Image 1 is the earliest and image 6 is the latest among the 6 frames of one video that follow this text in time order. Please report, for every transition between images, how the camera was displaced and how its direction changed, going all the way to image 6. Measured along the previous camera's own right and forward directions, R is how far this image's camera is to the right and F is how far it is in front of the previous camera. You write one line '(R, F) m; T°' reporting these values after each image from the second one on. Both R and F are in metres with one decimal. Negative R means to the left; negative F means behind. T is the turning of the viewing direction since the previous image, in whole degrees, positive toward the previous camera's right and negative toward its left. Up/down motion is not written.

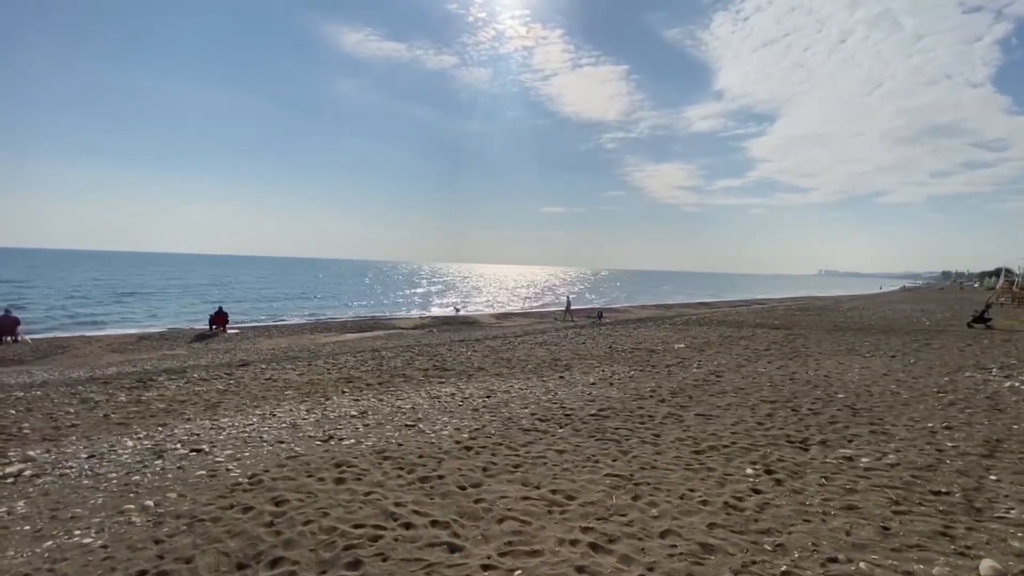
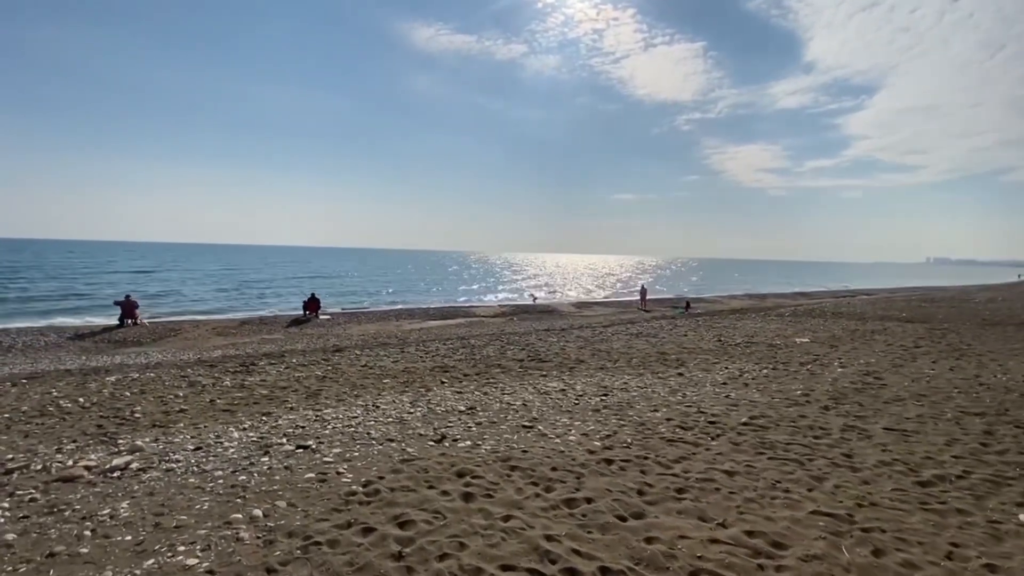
(-1.1, +1.3) m; -8°
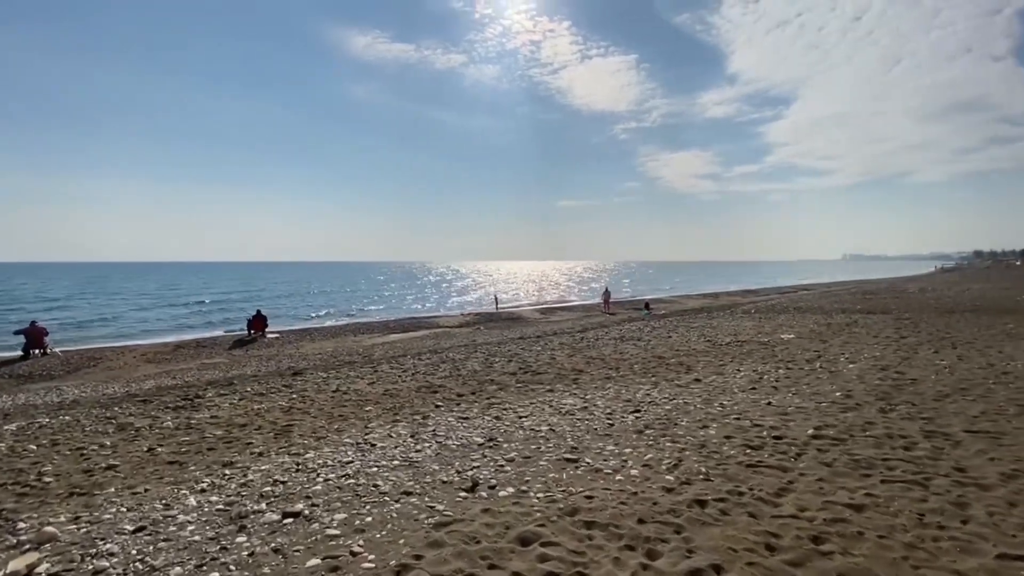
(-1.1, +1.5) m; +6°
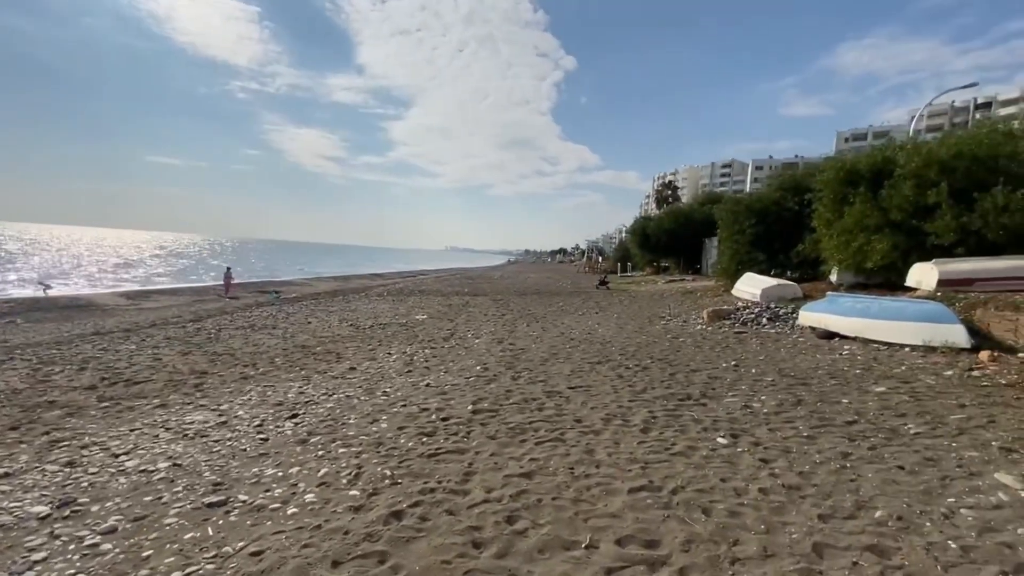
(-0.3, +1.1) m; +43°
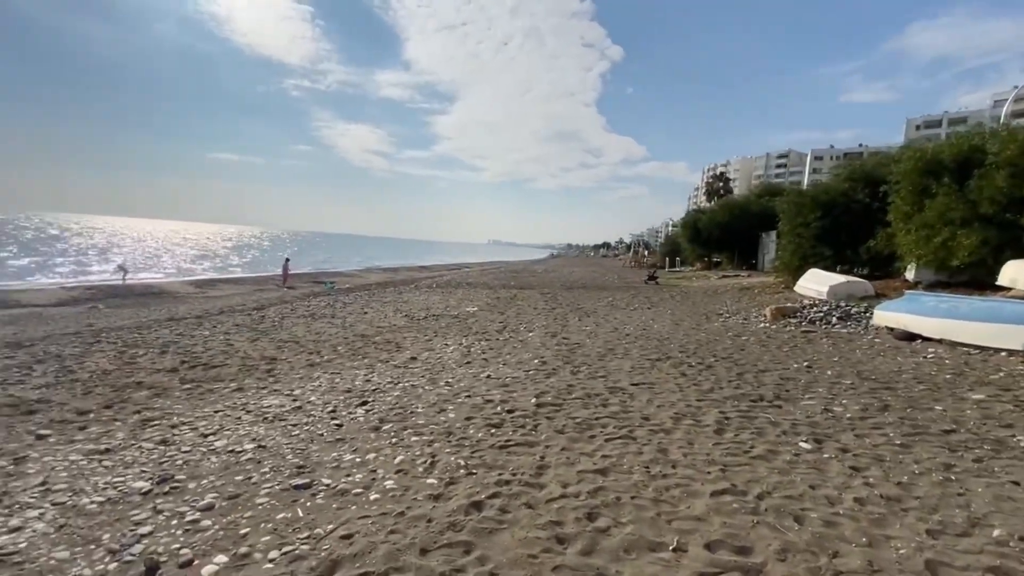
(-0.4, +0.1) m; -5°
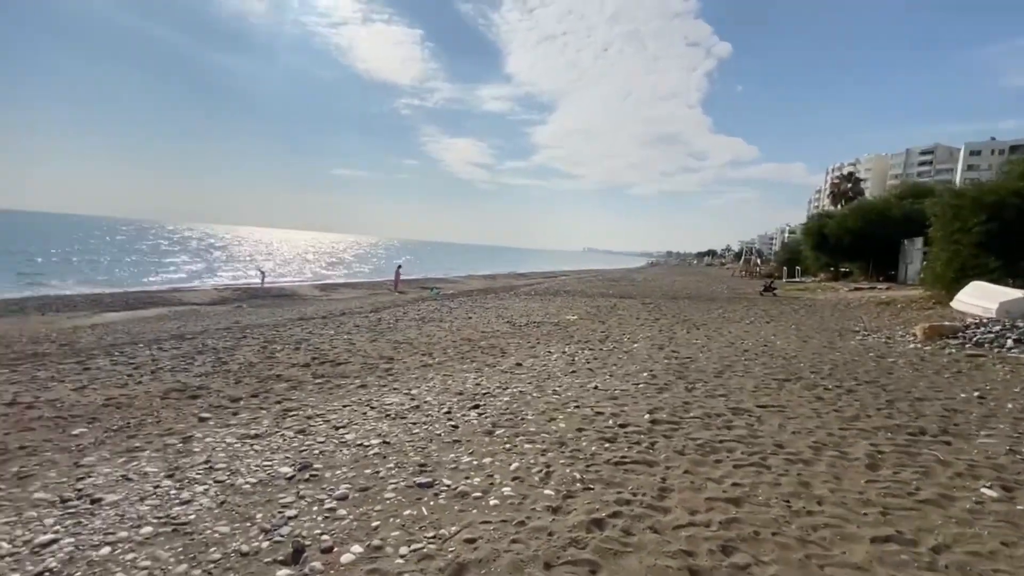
(-0.3, +0.1) m; -11°
